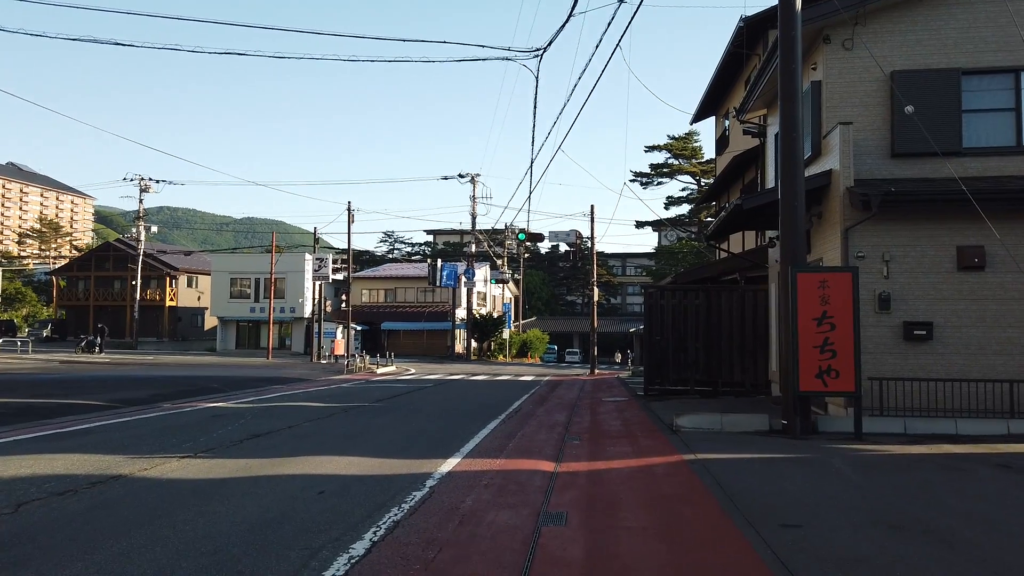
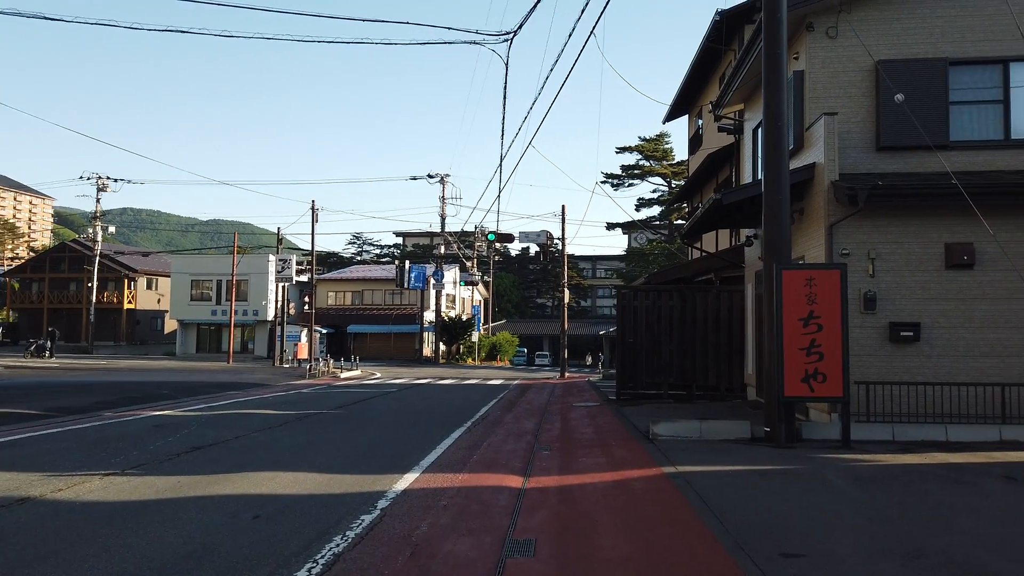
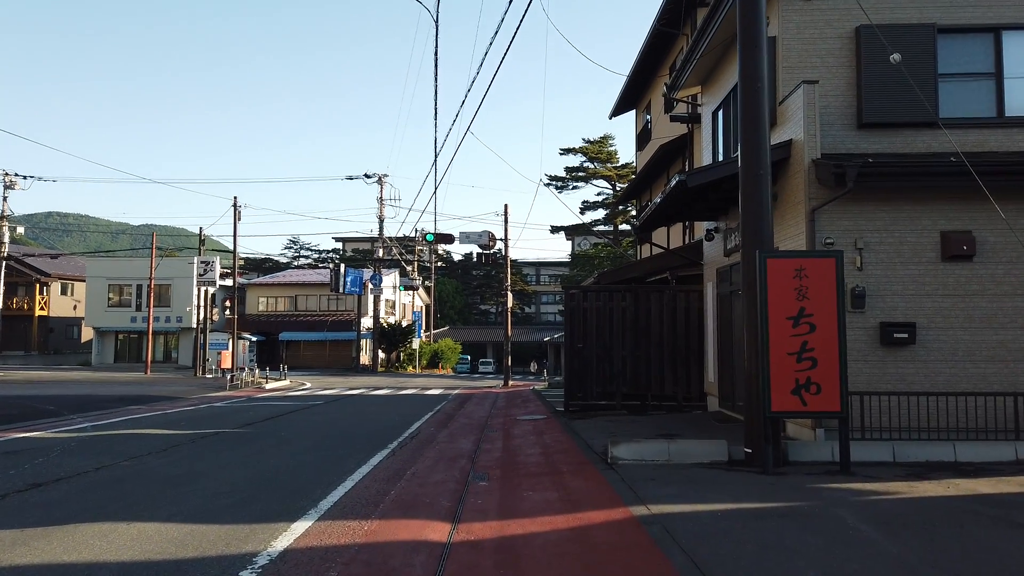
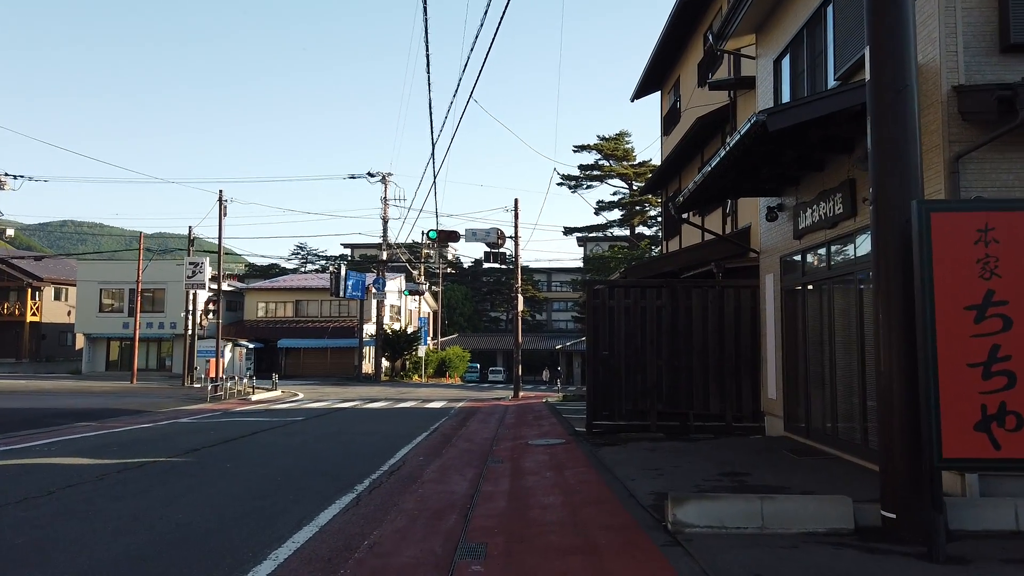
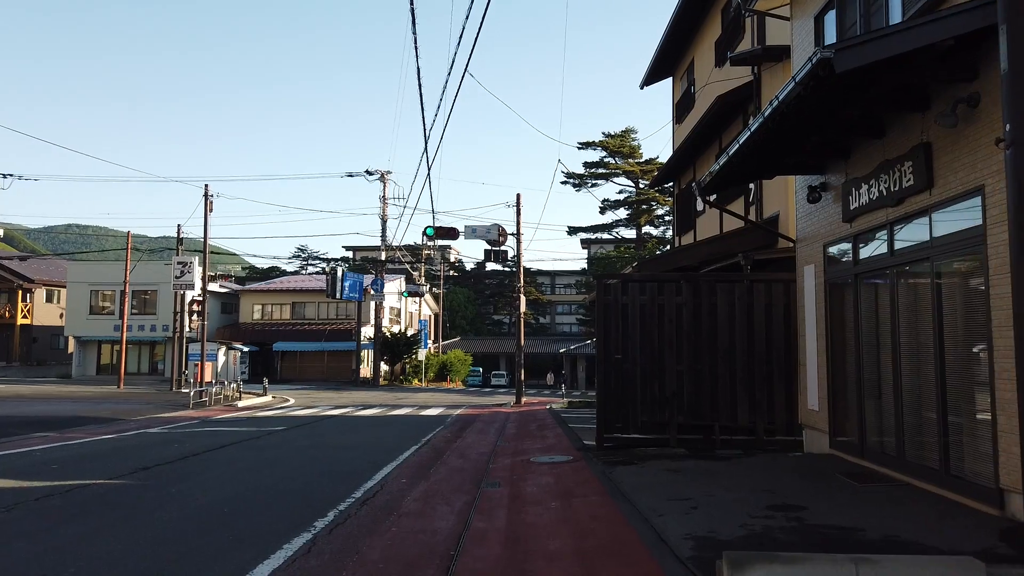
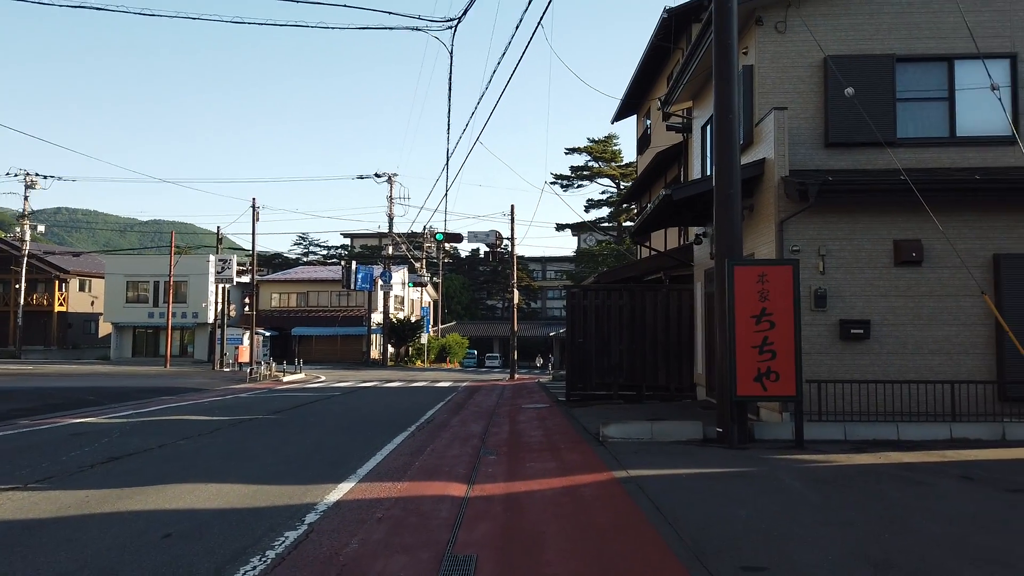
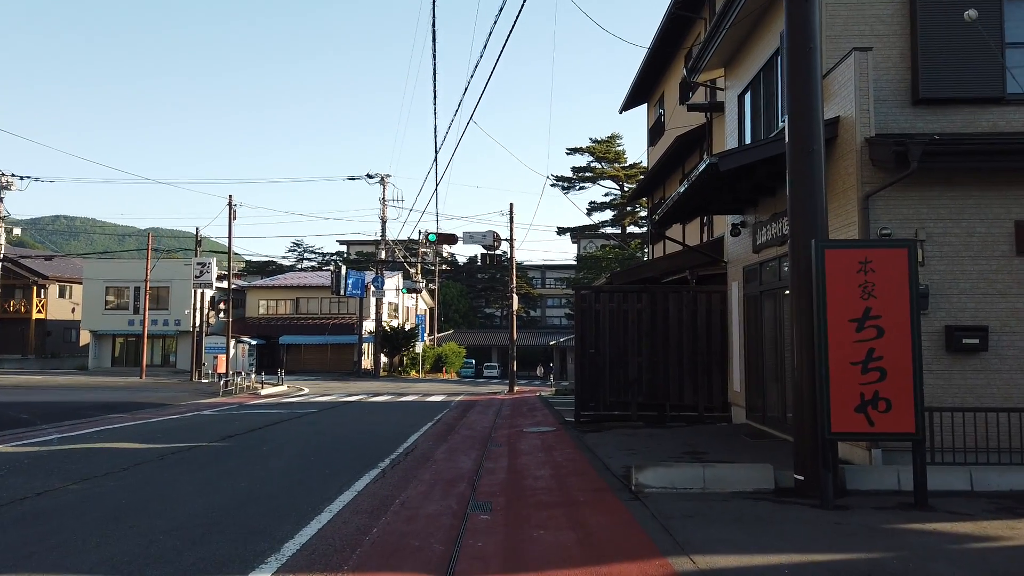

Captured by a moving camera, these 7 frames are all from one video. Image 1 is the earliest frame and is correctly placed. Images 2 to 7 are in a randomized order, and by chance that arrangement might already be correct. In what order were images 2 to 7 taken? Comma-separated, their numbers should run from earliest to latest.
2, 6, 3, 7, 4, 5
